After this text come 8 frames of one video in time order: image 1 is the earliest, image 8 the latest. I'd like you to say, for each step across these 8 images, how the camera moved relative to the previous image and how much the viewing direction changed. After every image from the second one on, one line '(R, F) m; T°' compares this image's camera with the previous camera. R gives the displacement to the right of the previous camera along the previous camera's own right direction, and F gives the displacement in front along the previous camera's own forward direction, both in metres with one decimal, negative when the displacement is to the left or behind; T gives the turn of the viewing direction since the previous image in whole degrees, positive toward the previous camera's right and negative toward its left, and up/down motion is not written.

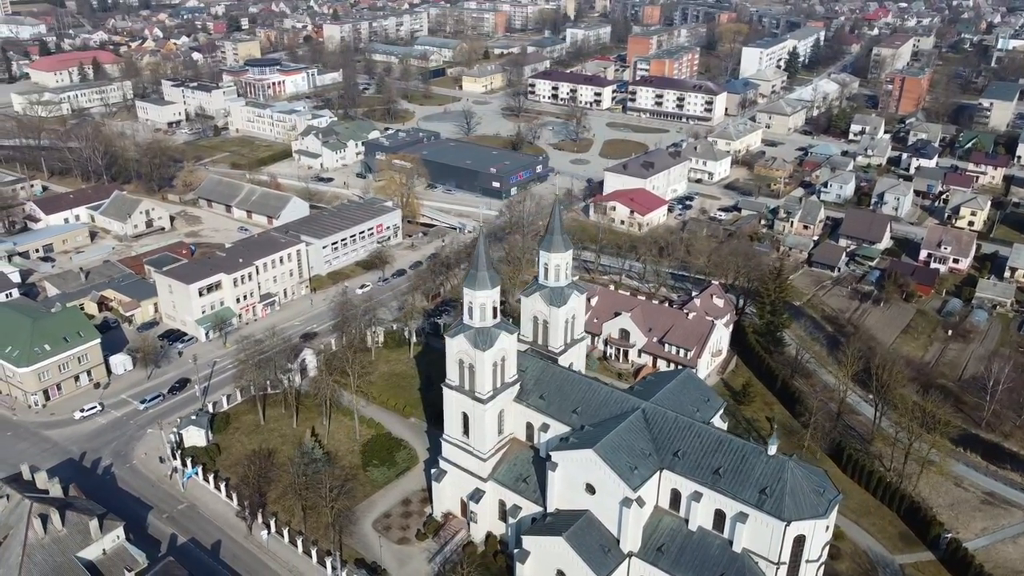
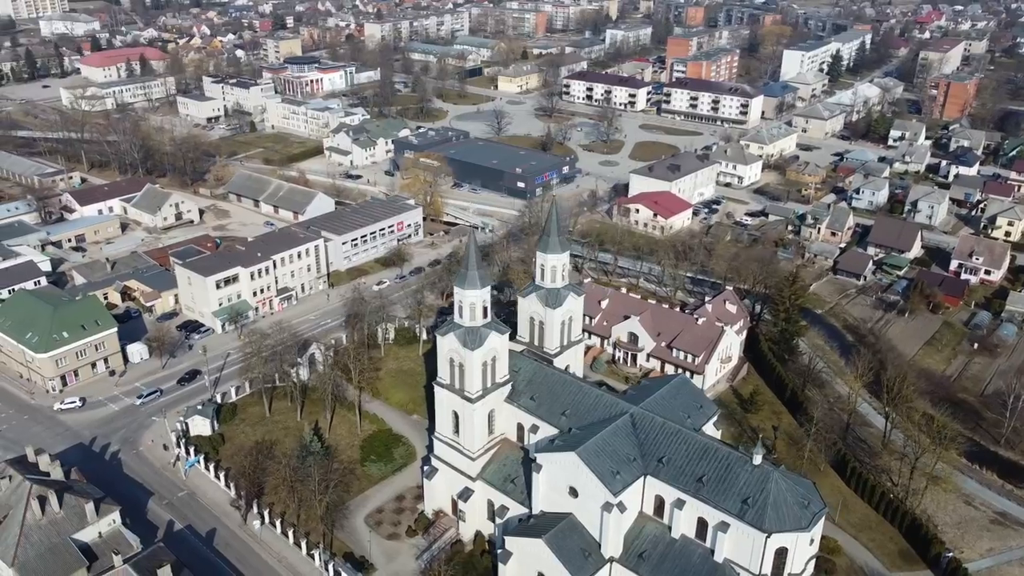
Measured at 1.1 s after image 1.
(+1.5, +0.1) m; -3°
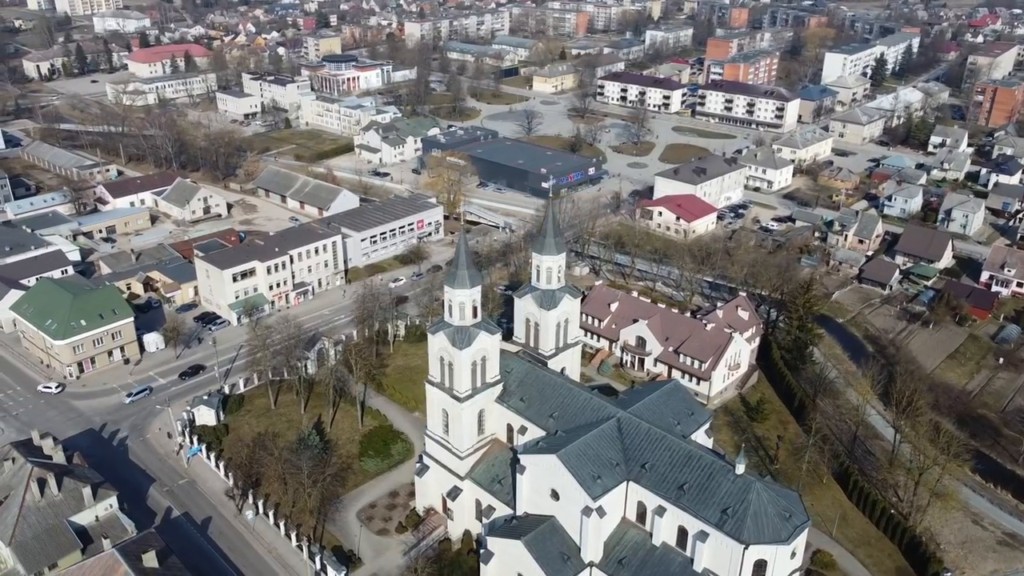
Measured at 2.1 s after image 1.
(+1.5, +0.1) m; -3°
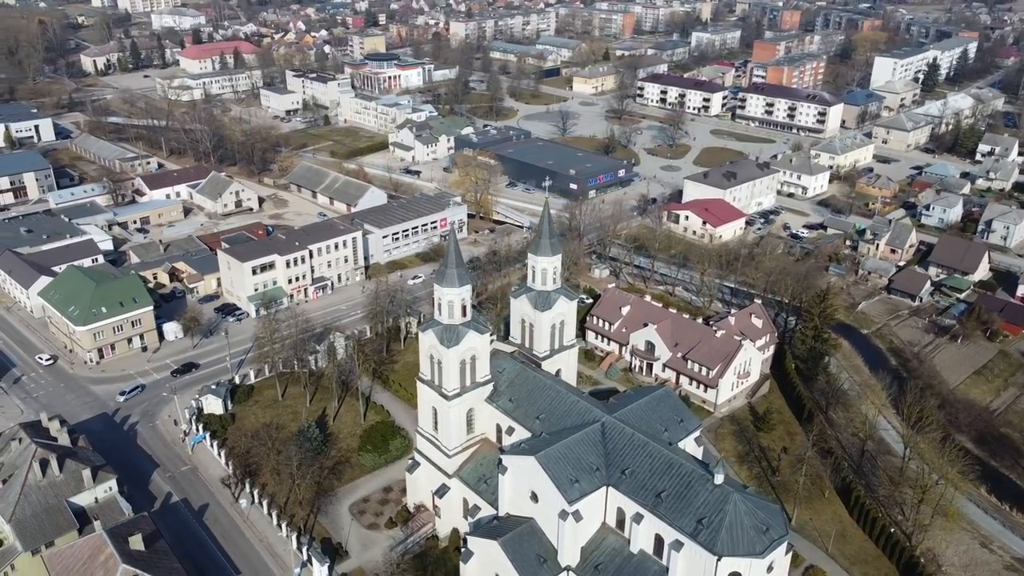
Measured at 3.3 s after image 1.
(+1.7, +0.1) m; -3°
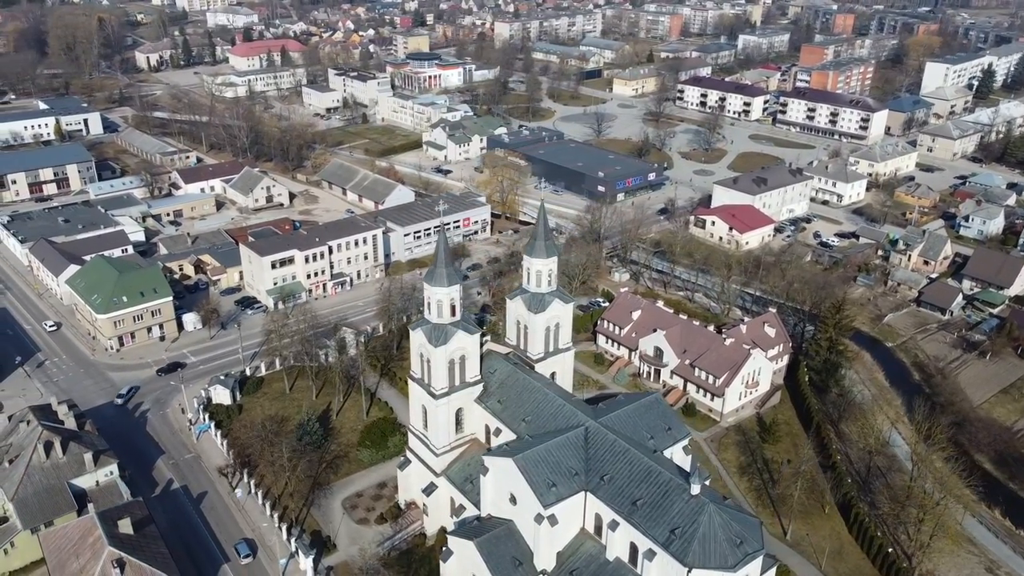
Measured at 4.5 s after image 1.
(+1.7, +0.1) m; -3°
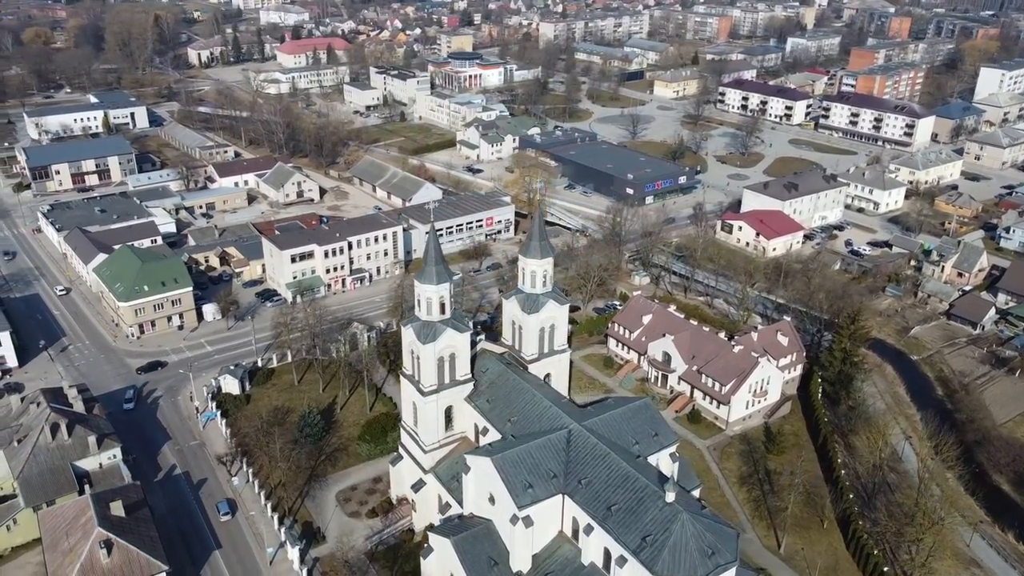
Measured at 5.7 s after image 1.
(+1.7, +0.1) m; -3°
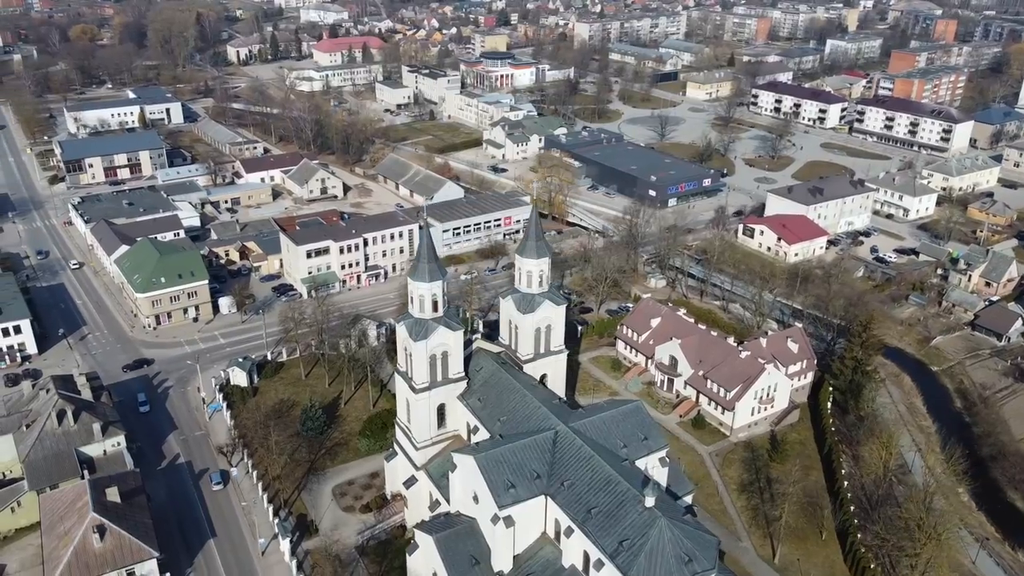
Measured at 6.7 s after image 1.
(+1.3, 0.0) m; -3°
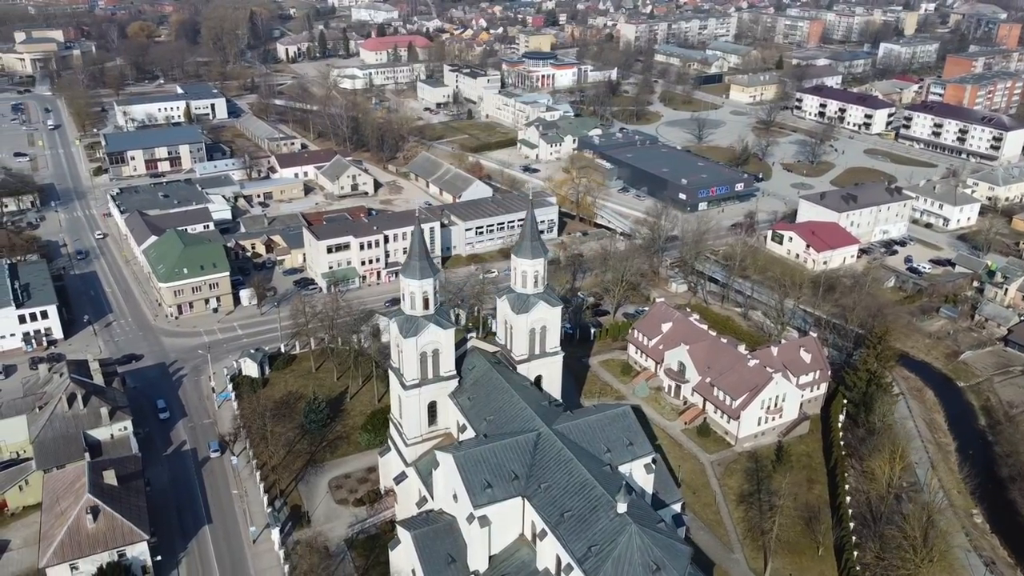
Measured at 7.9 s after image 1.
(+1.7, 0.0) m; -3°
